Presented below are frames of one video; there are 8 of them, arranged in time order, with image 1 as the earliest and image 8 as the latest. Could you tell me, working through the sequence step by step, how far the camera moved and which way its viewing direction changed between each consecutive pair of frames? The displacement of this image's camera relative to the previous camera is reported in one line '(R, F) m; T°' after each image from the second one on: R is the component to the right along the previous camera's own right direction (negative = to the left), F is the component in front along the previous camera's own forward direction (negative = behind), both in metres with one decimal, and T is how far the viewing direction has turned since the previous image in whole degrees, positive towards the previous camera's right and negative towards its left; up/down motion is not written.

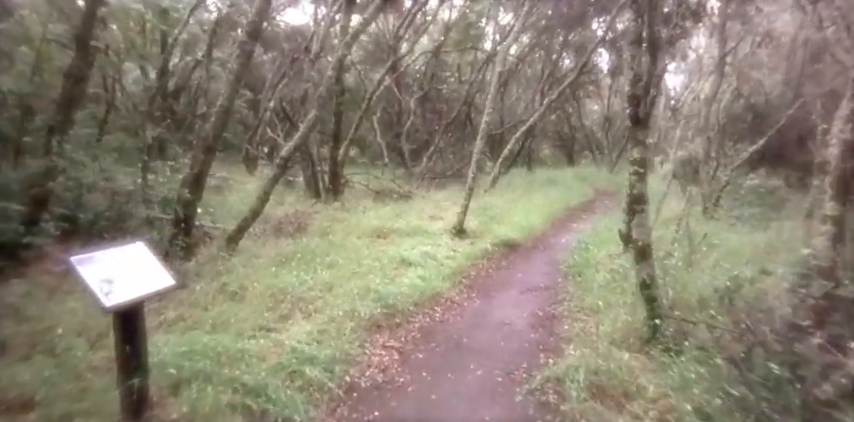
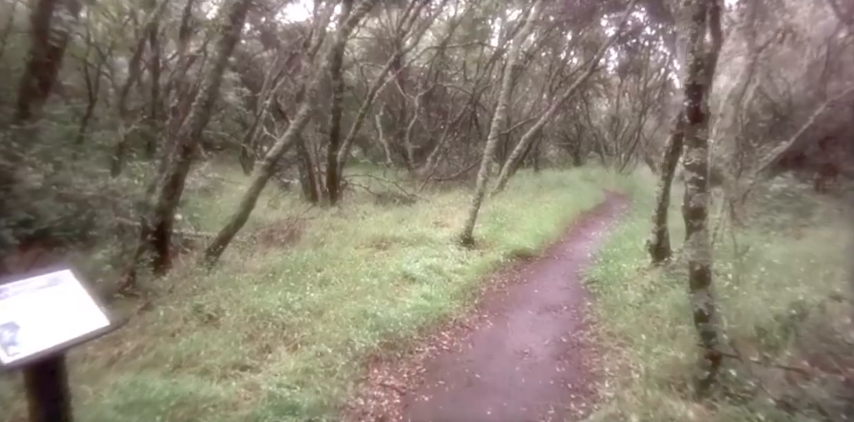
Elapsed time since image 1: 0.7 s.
(-0.1, +1.2) m; 0°
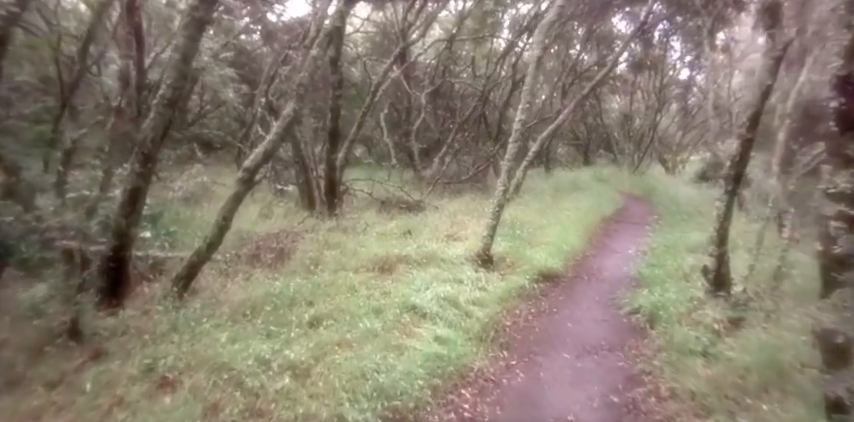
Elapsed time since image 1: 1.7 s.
(-0.1, +1.6) m; 0°
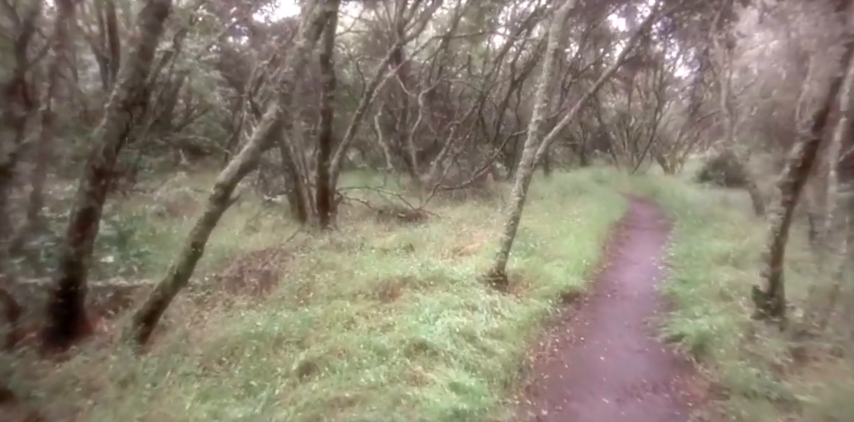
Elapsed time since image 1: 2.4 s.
(-0.2, +1.1) m; +1°
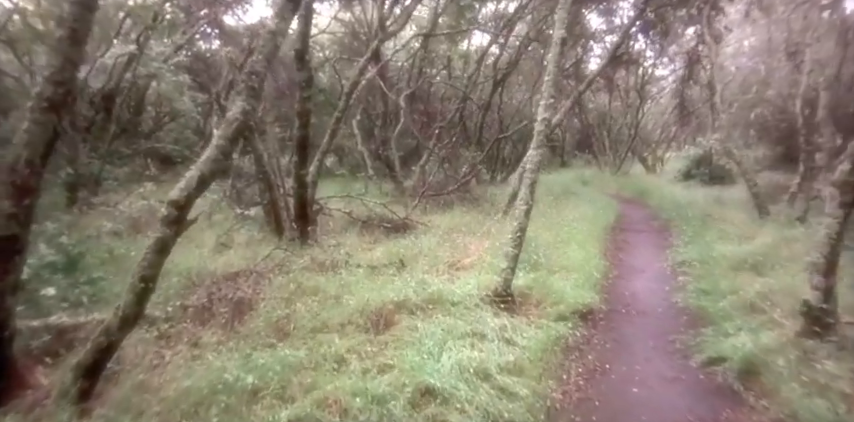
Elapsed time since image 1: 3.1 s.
(-0.2, +1.1) m; +2°
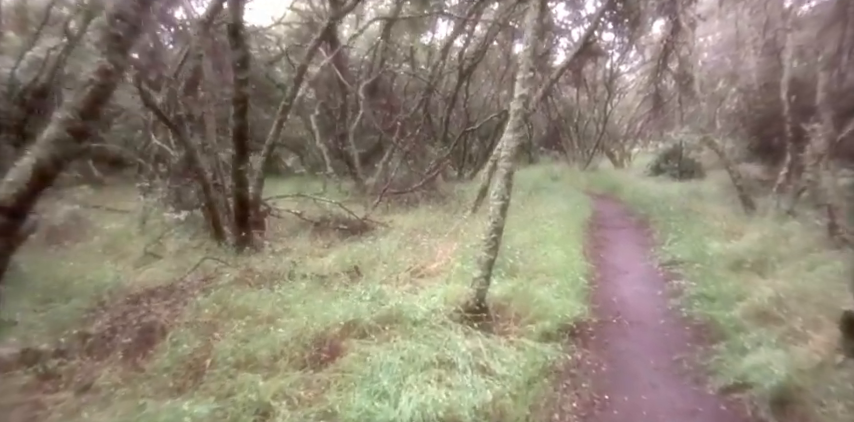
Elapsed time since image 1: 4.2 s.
(+0.2, +1.4) m; +3°
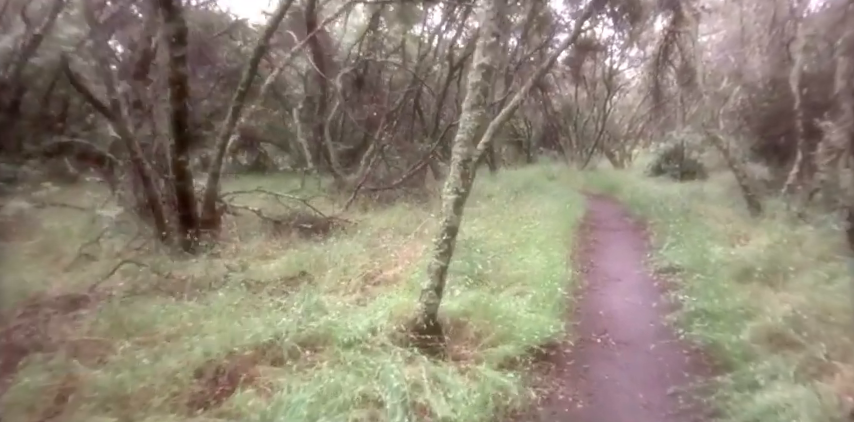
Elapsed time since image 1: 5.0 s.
(+0.6, +1.2) m; 0°
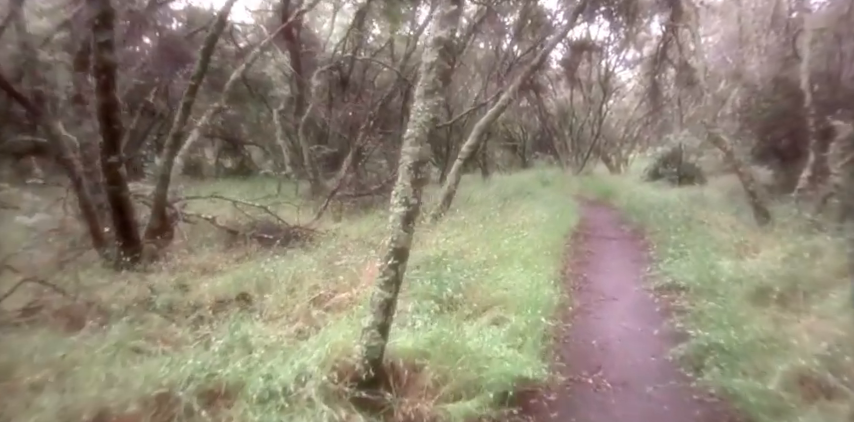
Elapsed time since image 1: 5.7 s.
(+0.4, +1.1) m; 0°
